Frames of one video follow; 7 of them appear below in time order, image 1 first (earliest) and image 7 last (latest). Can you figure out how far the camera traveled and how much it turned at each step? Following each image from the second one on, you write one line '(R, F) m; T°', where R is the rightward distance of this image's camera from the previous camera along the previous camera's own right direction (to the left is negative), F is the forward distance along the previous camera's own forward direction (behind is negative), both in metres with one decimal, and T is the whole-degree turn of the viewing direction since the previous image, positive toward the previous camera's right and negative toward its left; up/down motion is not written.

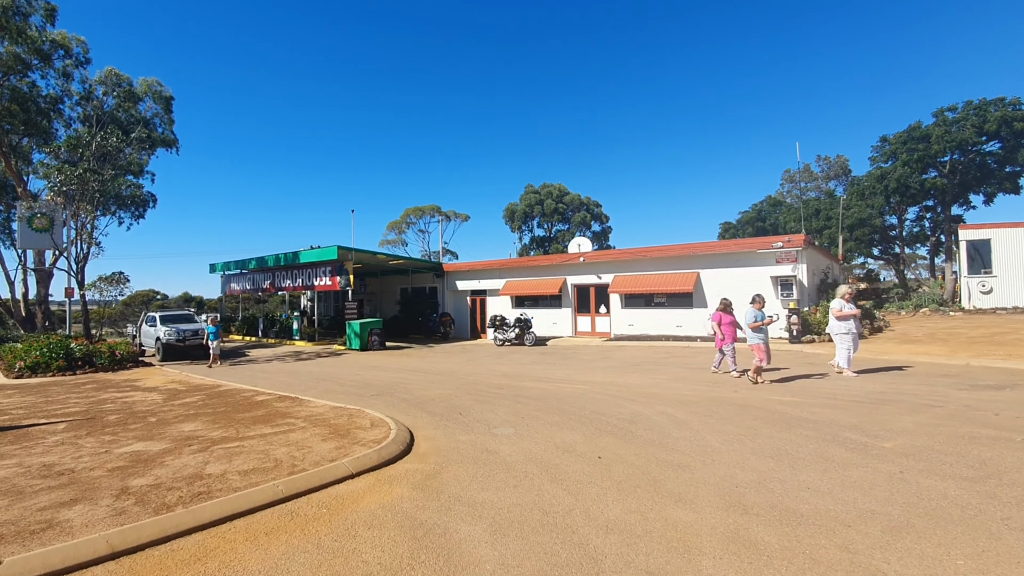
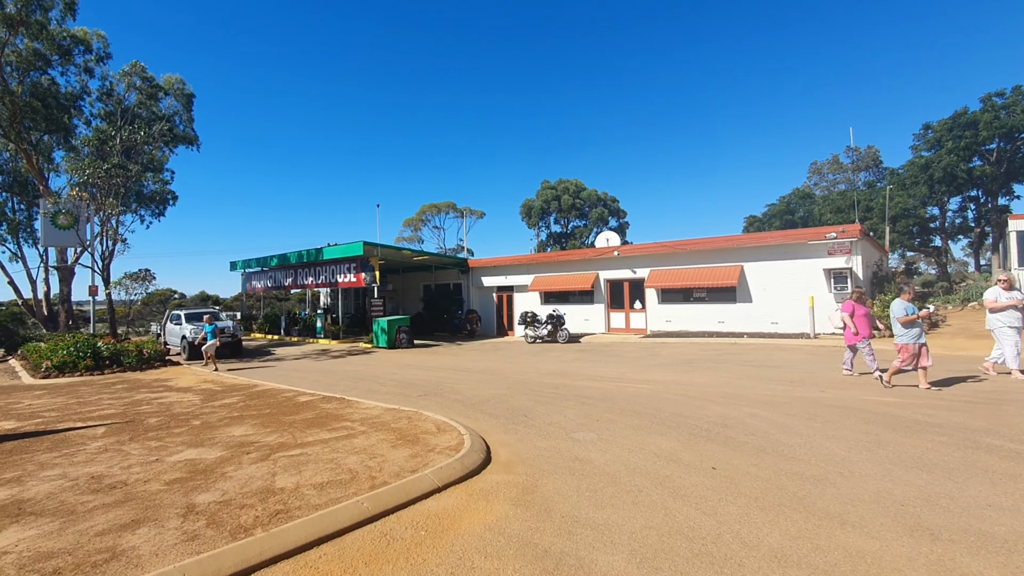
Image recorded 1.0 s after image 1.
(-0.9, +0.7) m; -1°
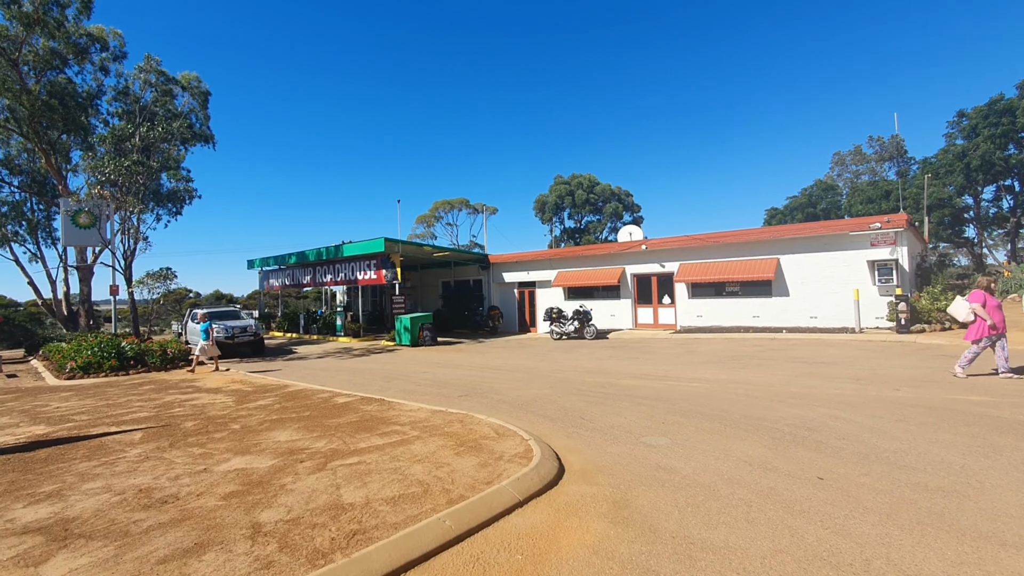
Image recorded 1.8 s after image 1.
(-0.6, +0.5) m; -1°
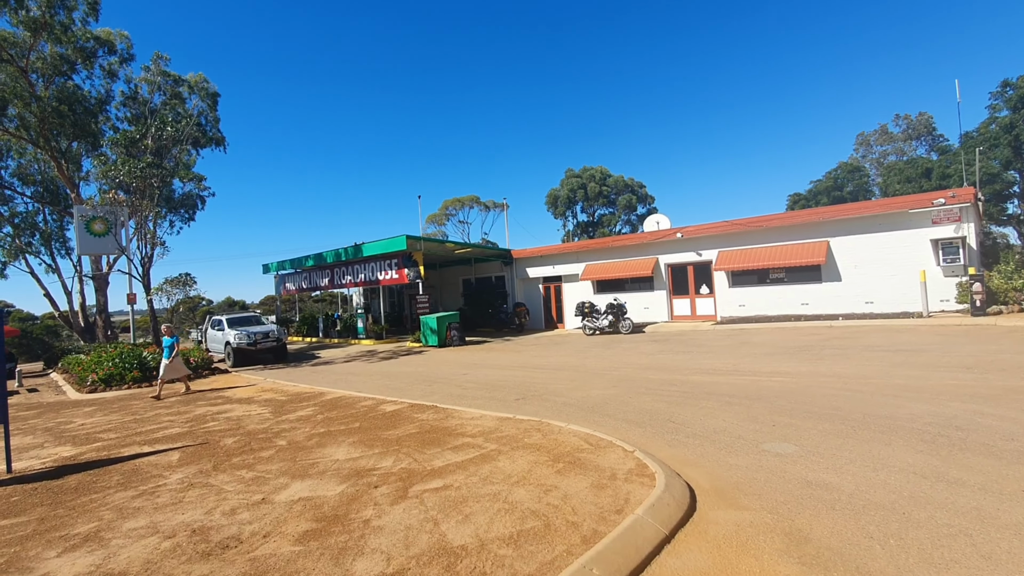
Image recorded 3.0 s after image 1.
(-0.8, +0.8) m; -1°
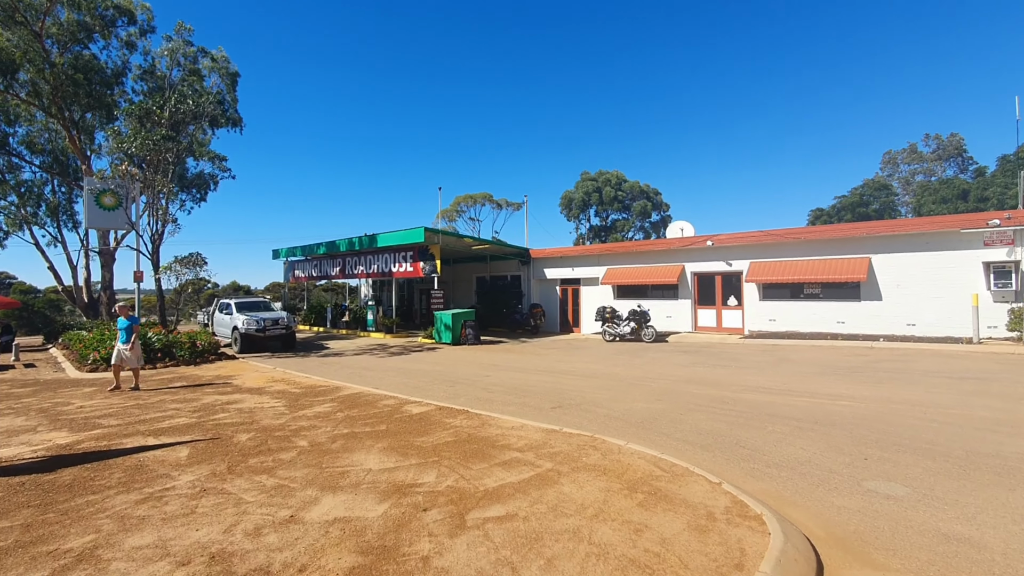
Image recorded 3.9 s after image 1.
(-0.6, +0.7) m; 0°
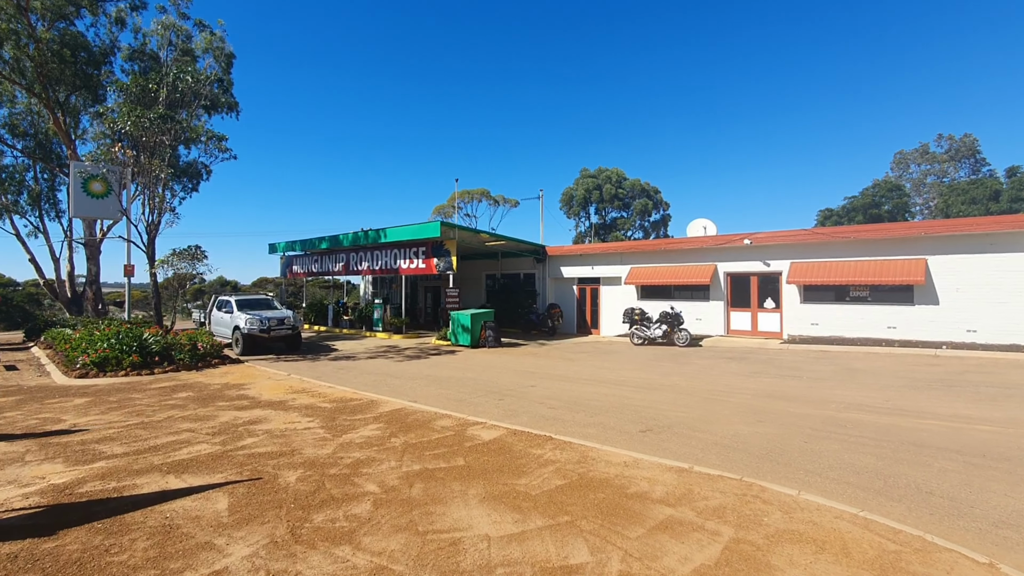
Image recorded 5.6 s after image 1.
(-1.3, +1.3) m; +1°
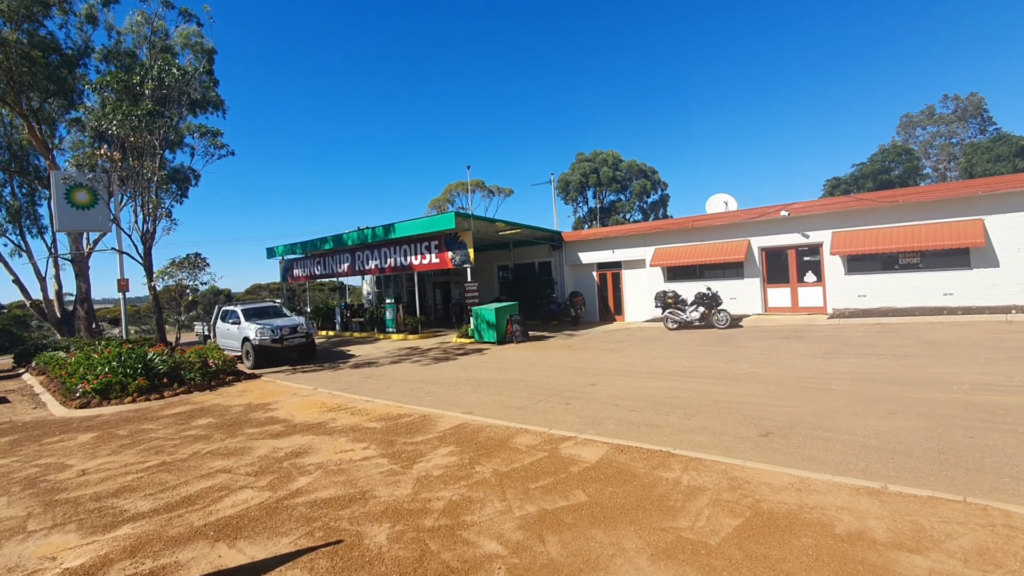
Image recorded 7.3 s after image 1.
(-1.0, +1.1) m; +1°
